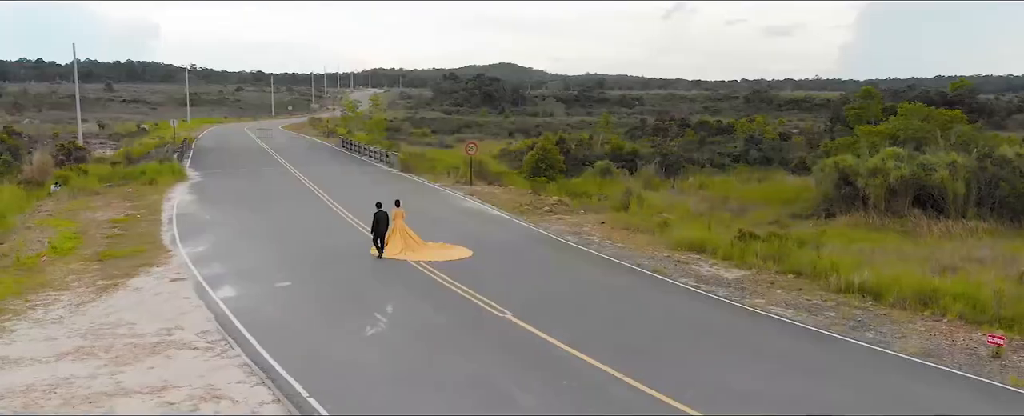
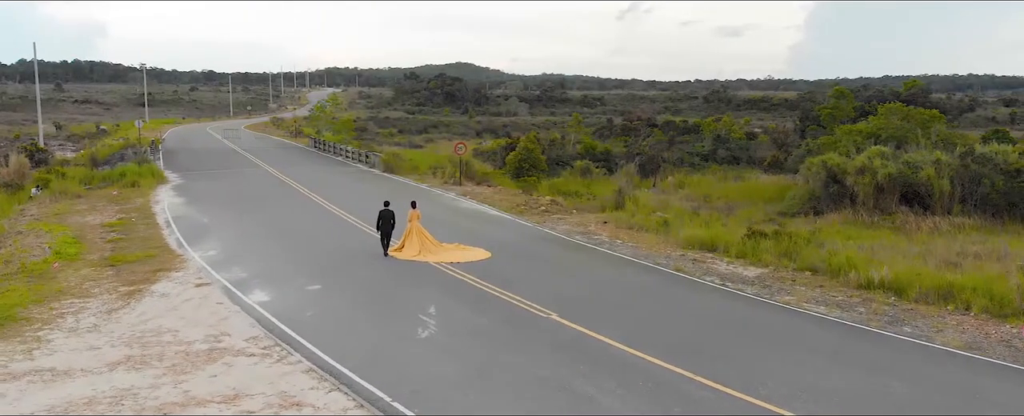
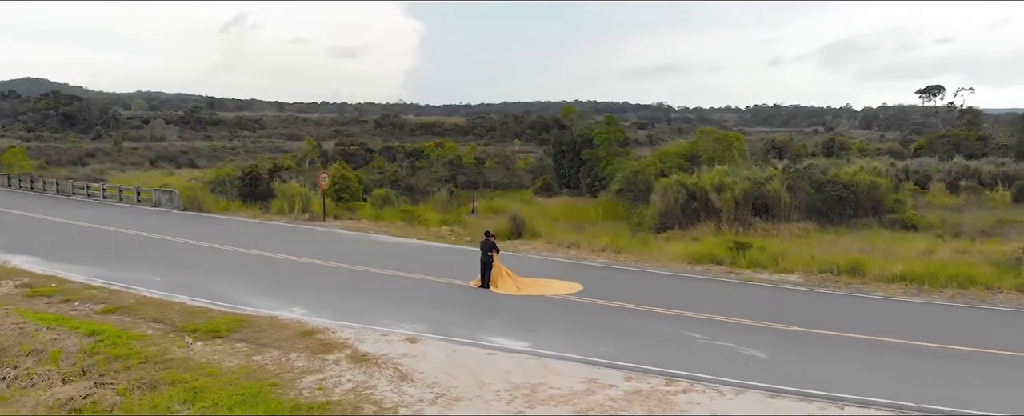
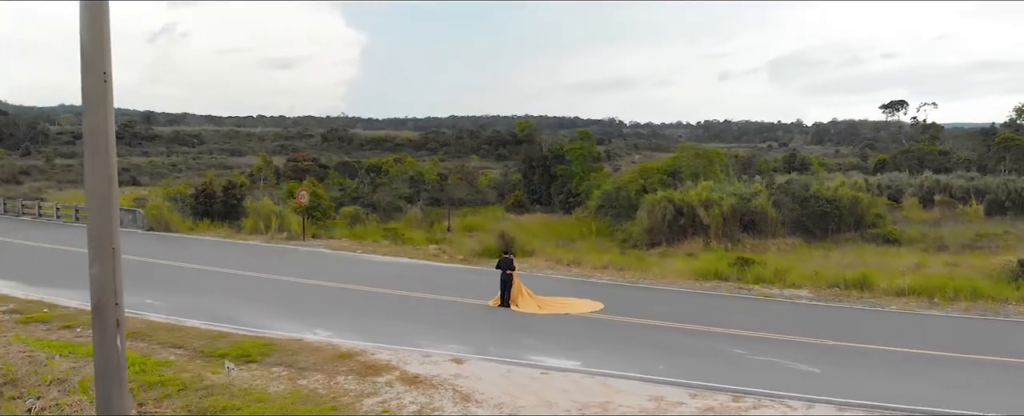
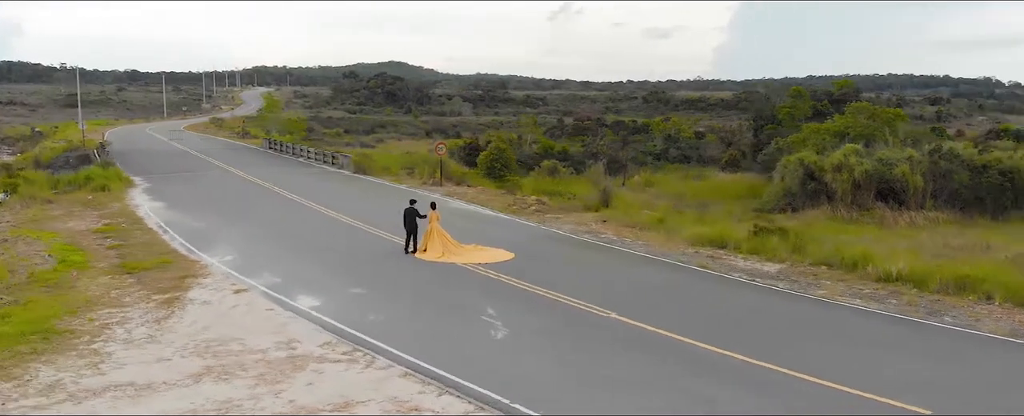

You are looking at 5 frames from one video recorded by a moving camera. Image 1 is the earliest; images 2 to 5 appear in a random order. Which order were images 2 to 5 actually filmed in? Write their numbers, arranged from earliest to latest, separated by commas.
2, 5, 3, 4
